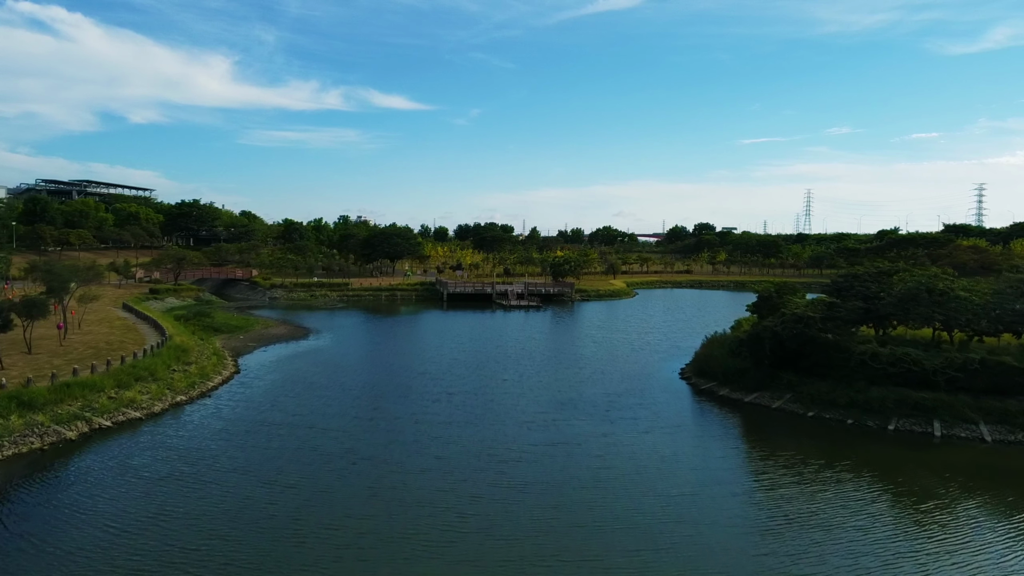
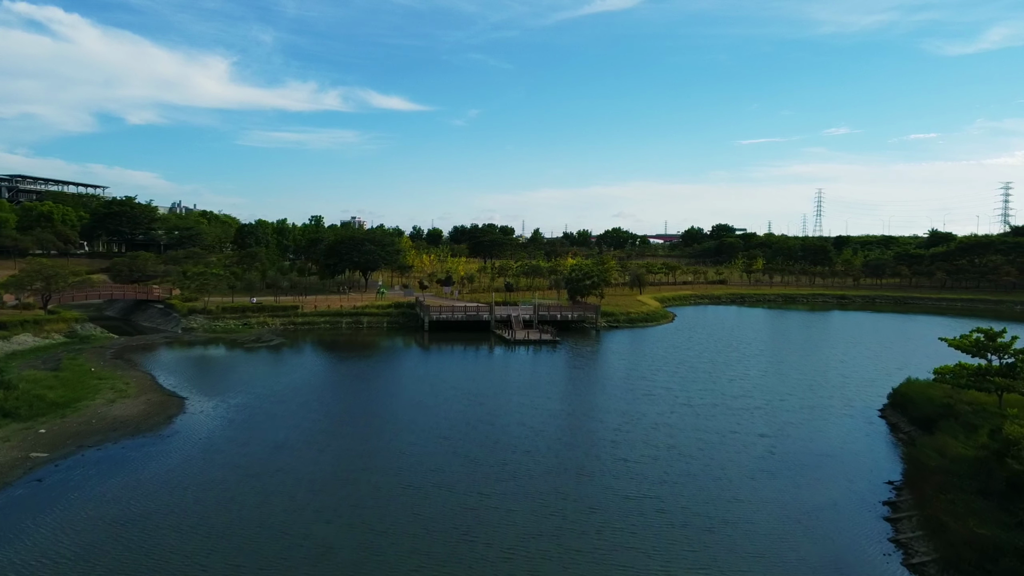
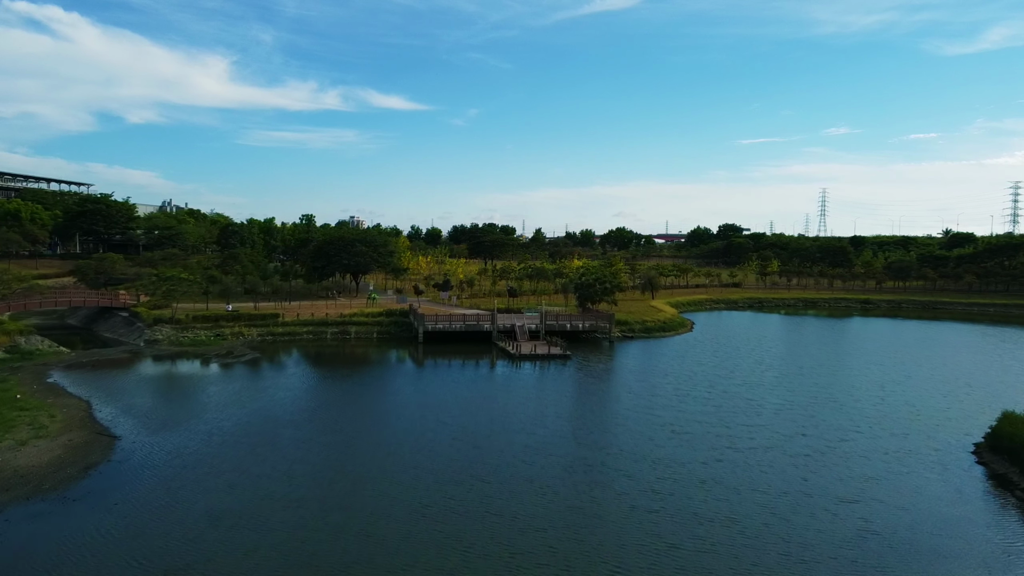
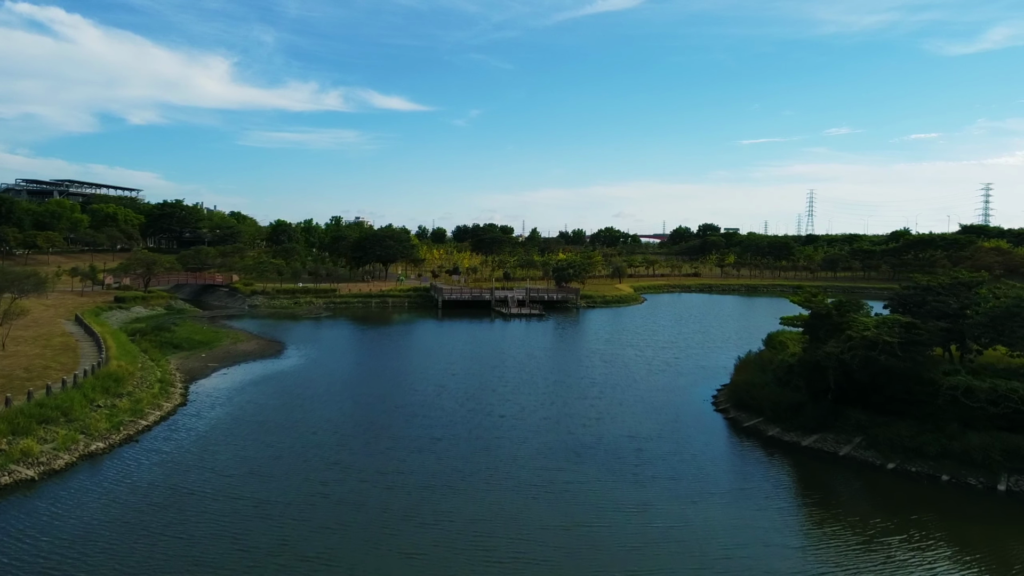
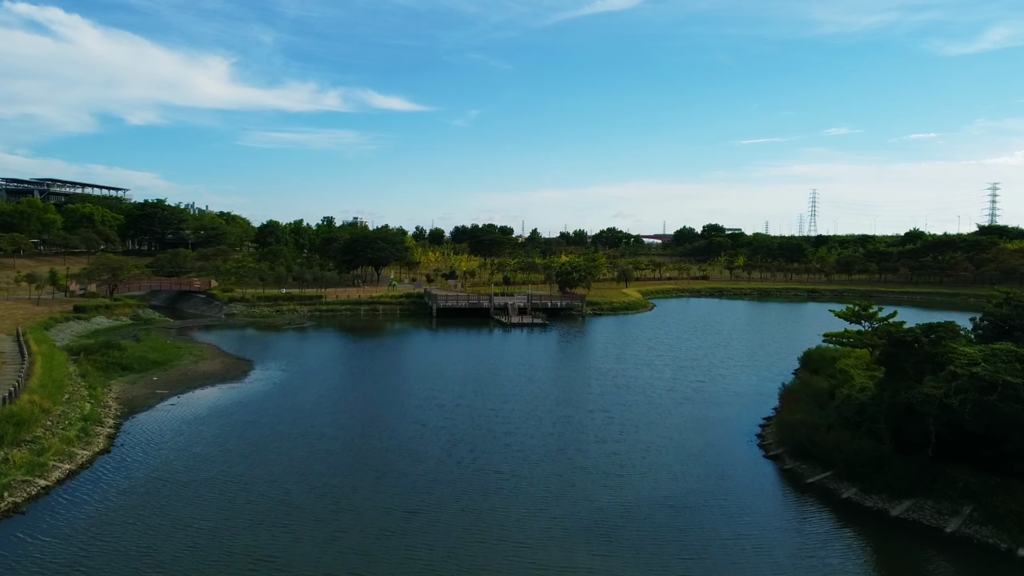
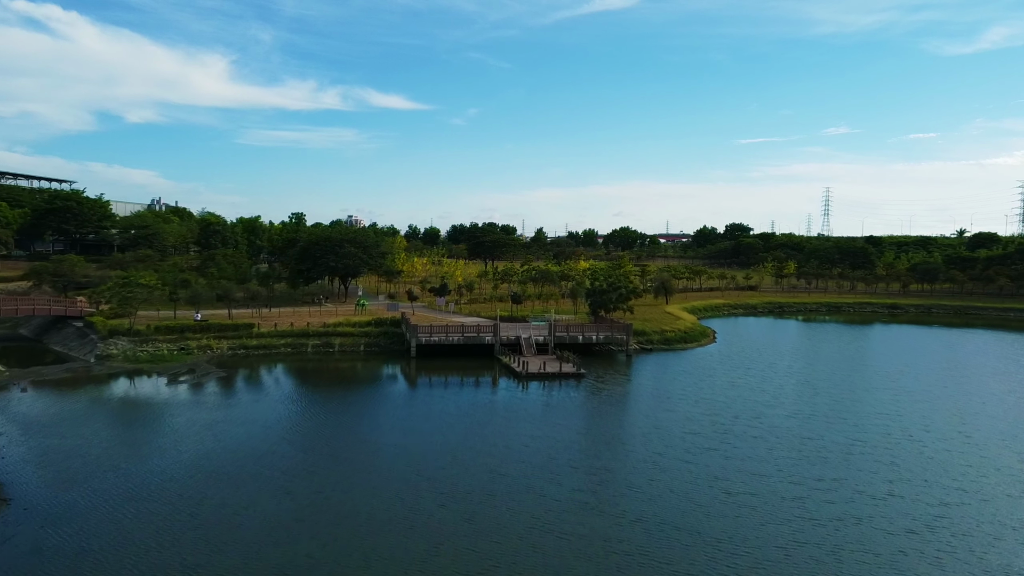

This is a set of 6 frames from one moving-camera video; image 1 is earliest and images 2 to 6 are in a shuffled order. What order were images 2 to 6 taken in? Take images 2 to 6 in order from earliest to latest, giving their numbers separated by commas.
4, 5, 2, 3, 6
